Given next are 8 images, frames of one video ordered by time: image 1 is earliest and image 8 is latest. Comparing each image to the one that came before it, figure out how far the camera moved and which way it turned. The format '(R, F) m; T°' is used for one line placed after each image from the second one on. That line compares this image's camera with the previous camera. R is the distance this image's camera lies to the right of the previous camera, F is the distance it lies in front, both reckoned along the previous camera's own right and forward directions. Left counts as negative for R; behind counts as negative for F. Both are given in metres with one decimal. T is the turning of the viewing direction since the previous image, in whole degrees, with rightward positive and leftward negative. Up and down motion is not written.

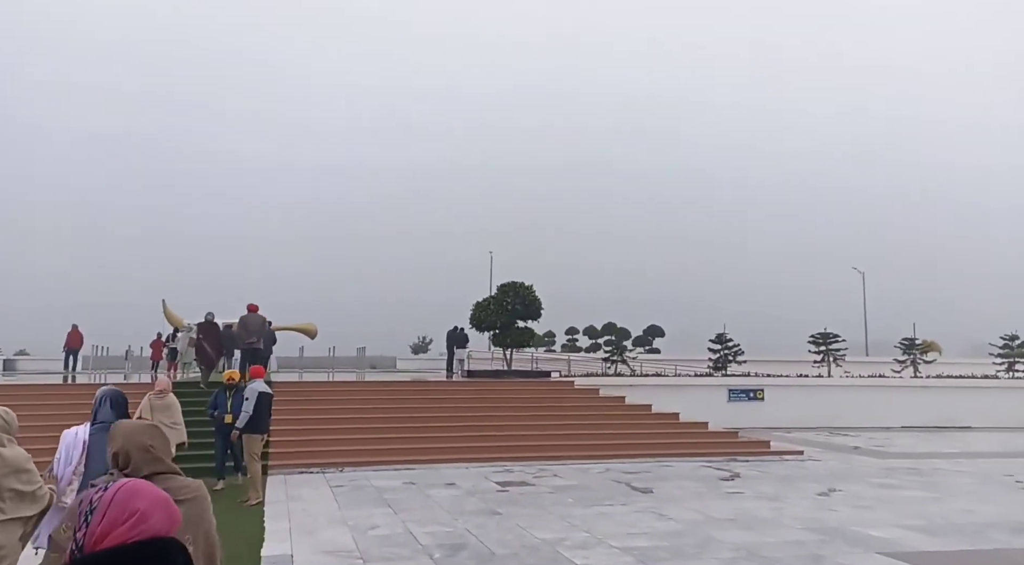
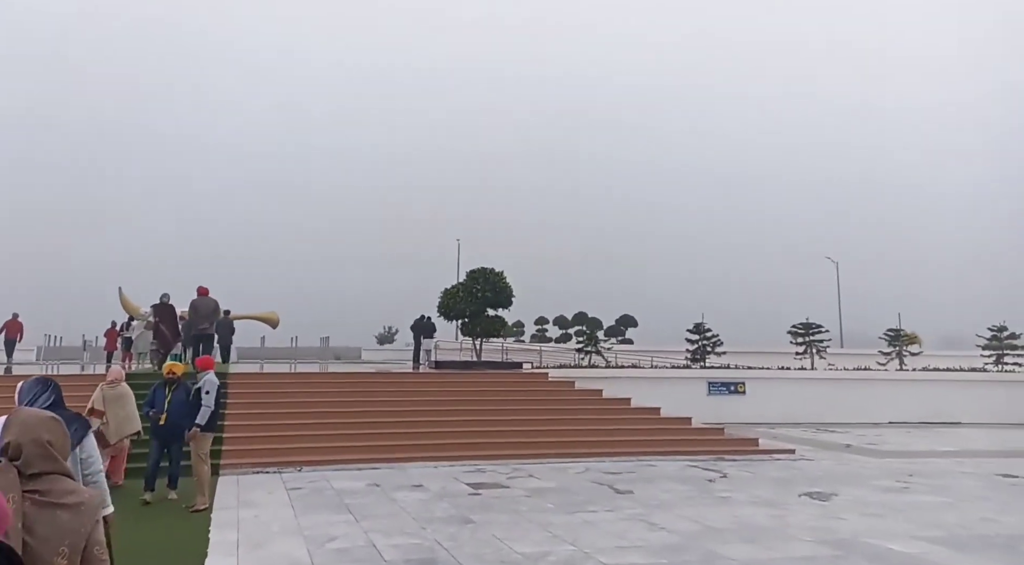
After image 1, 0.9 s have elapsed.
(-0.1, +0.9) m; +2°
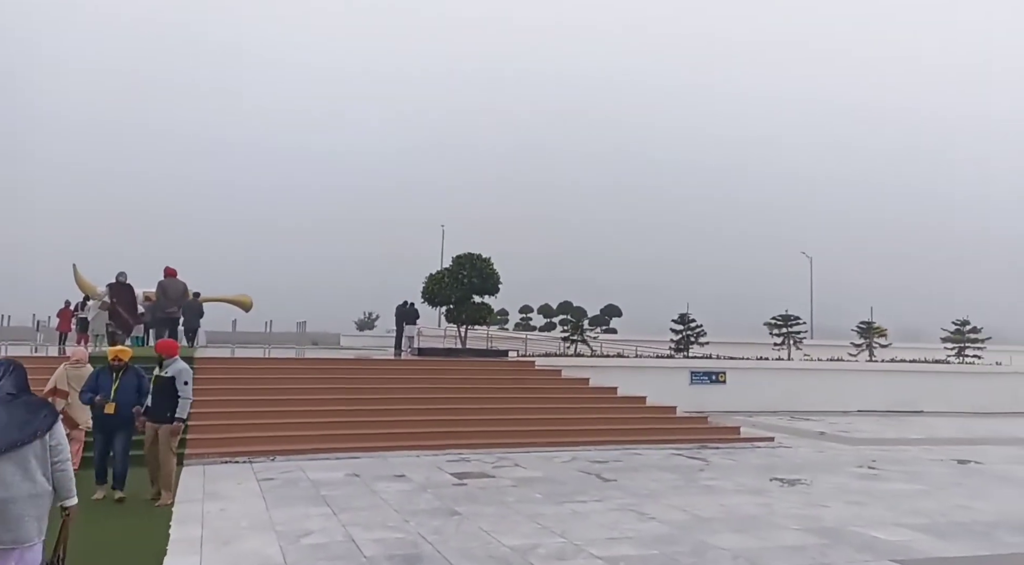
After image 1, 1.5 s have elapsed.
(-0.1, +0.2) m; +2°
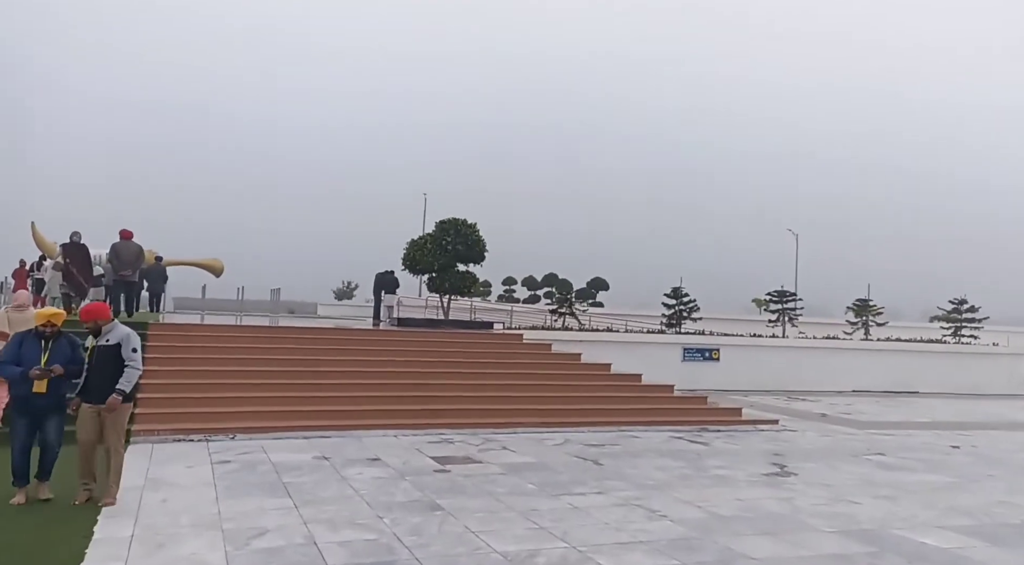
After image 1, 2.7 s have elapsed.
(-0.1, +1.0) m; +1°
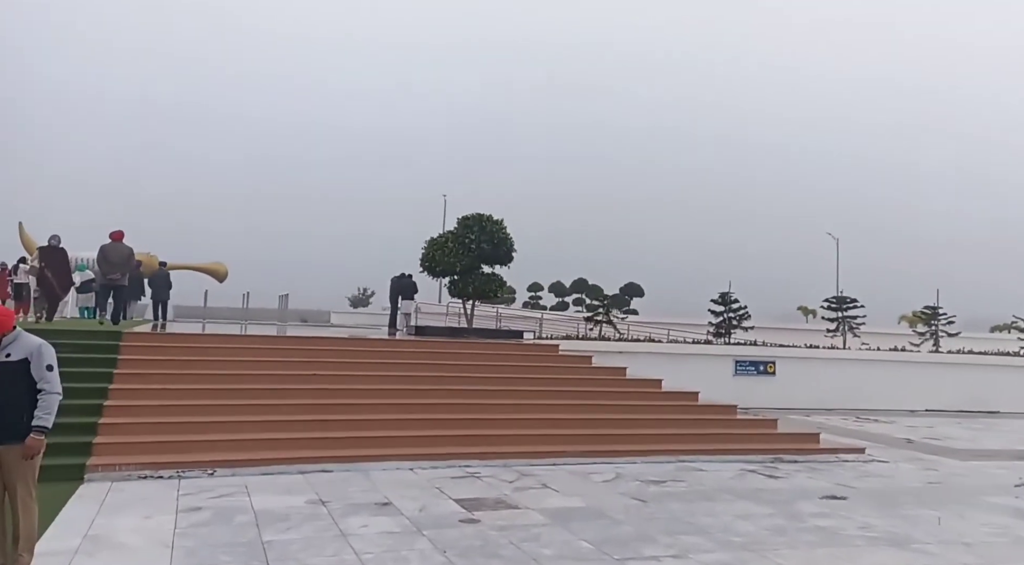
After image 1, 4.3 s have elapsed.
(-0.2, +1.6) m; -2°
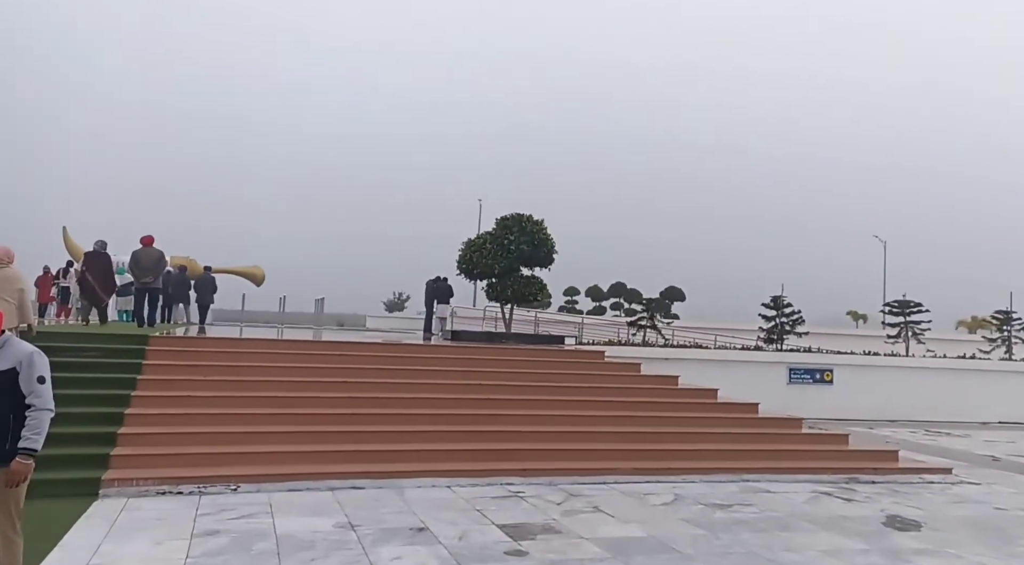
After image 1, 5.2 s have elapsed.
(-0.2, +0.7) m; -2°
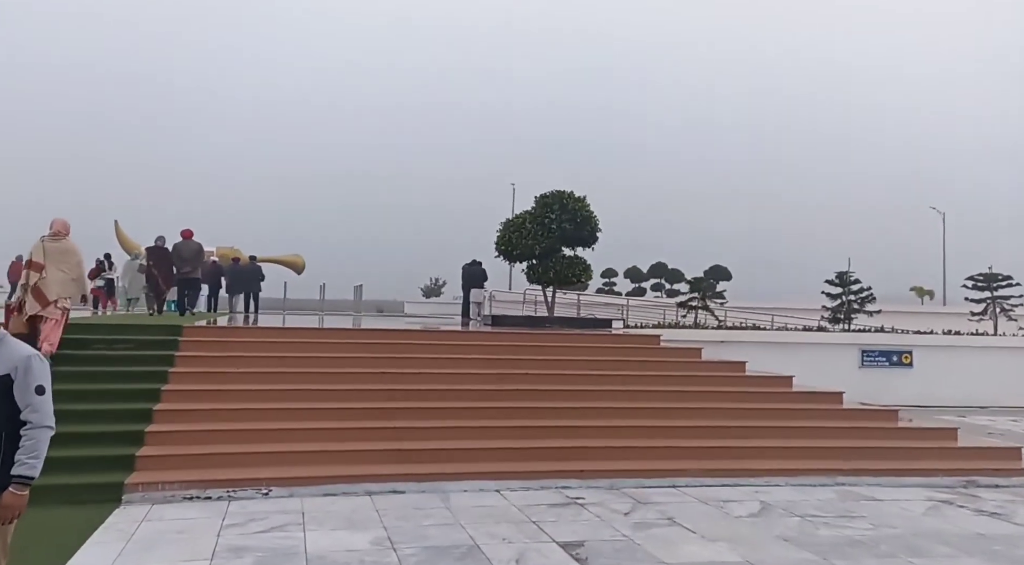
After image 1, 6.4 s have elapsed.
(-0.2, +1.2) m; -2°
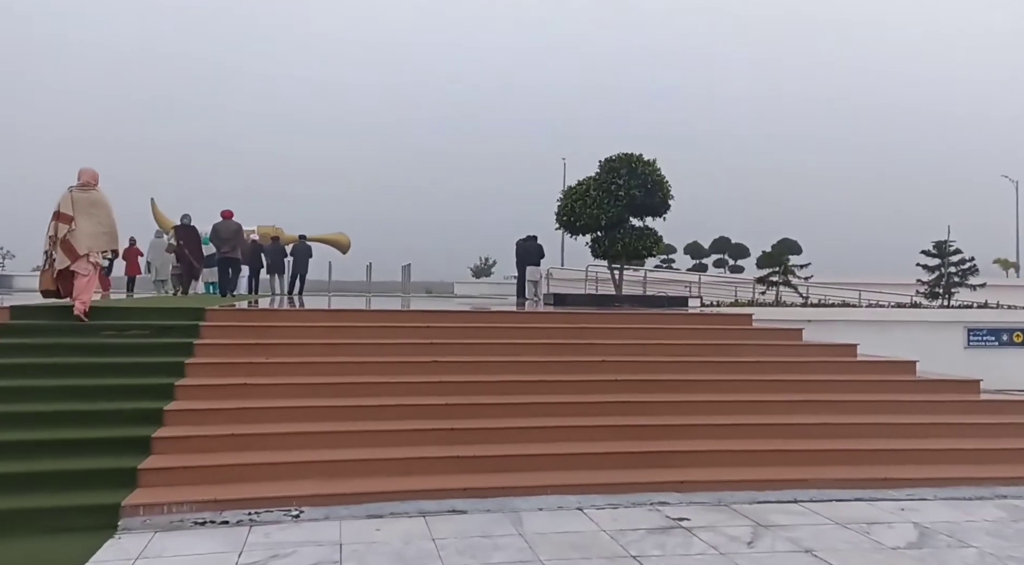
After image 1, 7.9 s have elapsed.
(-0.3, +1.2) m; -4°
